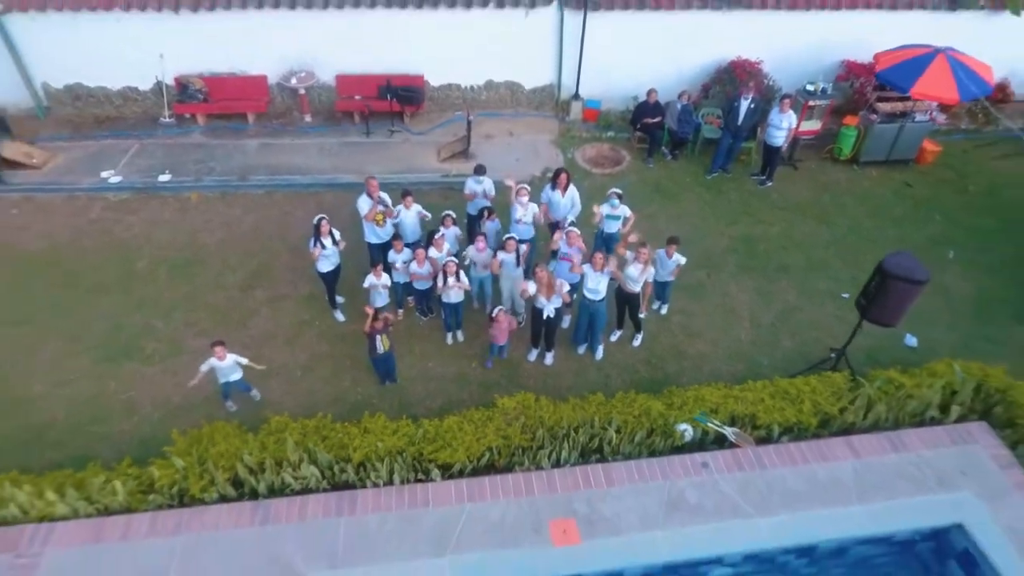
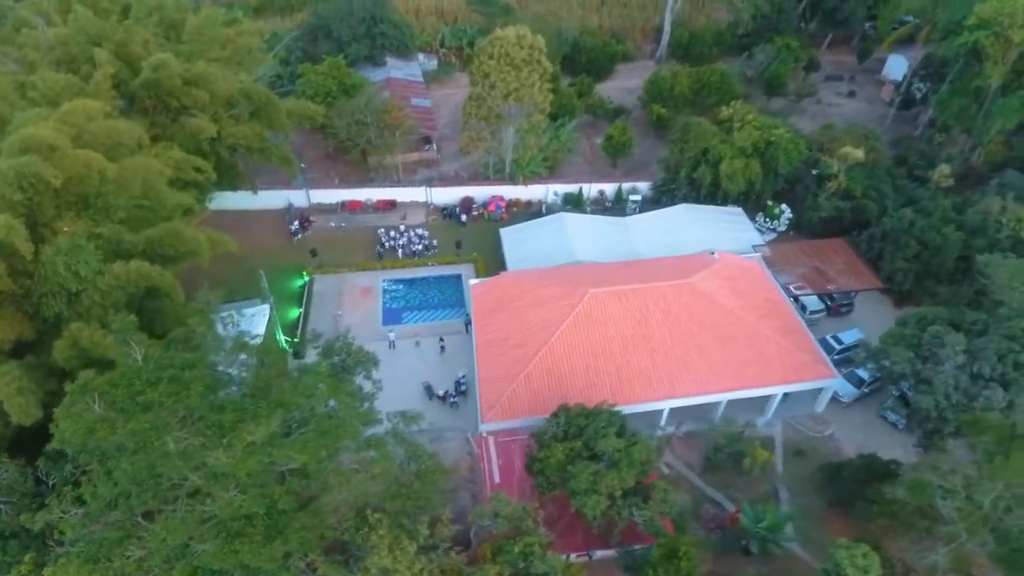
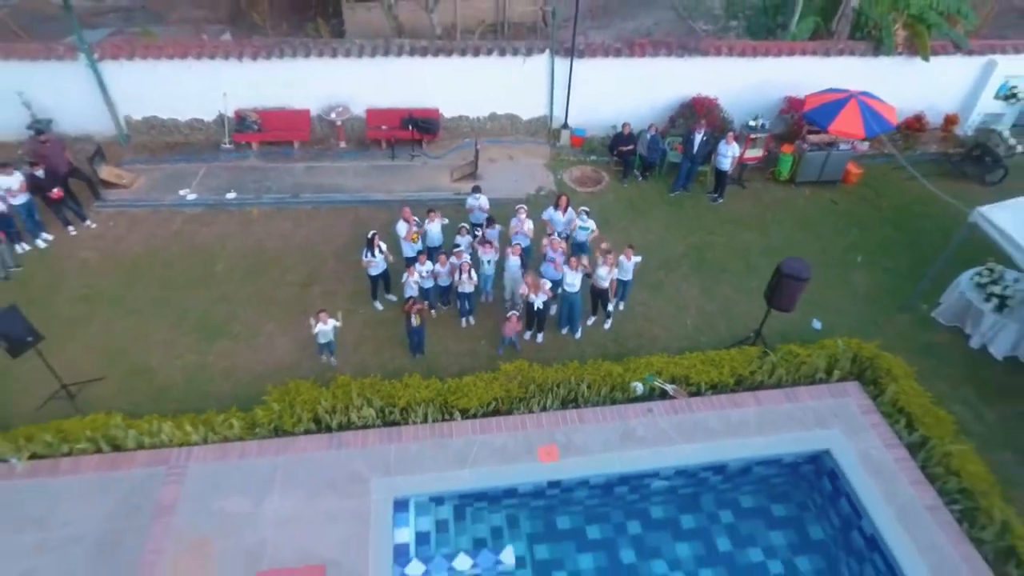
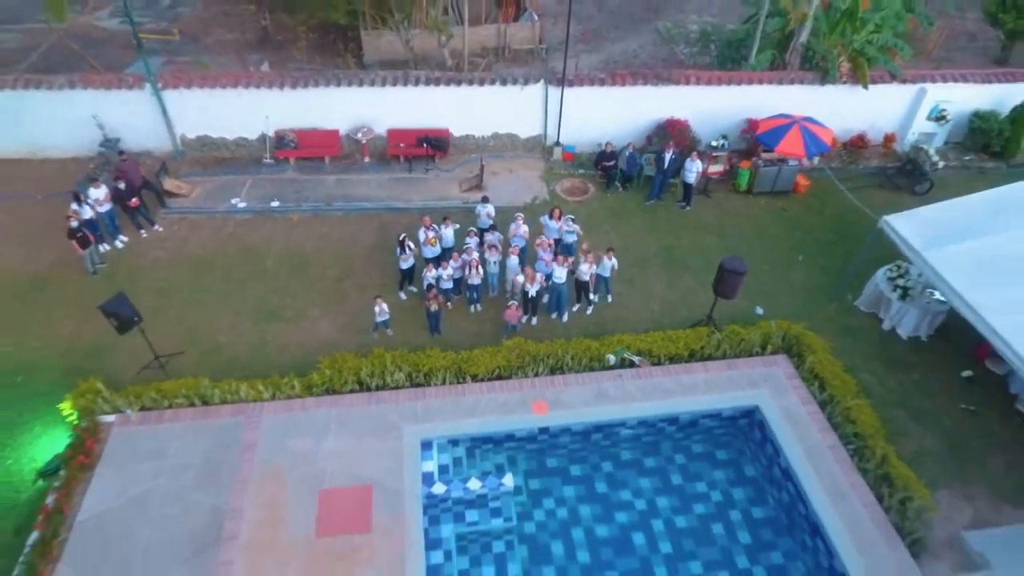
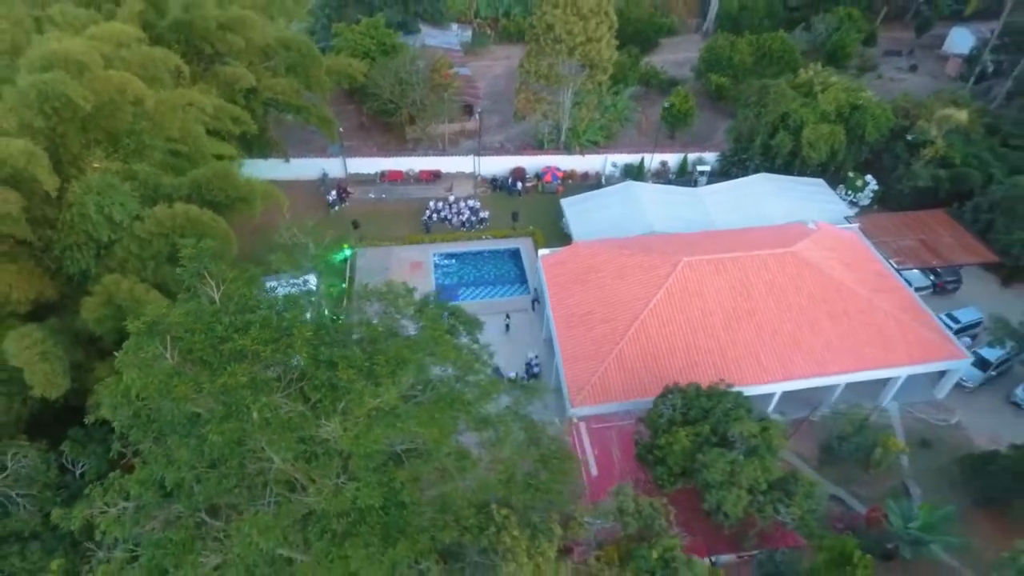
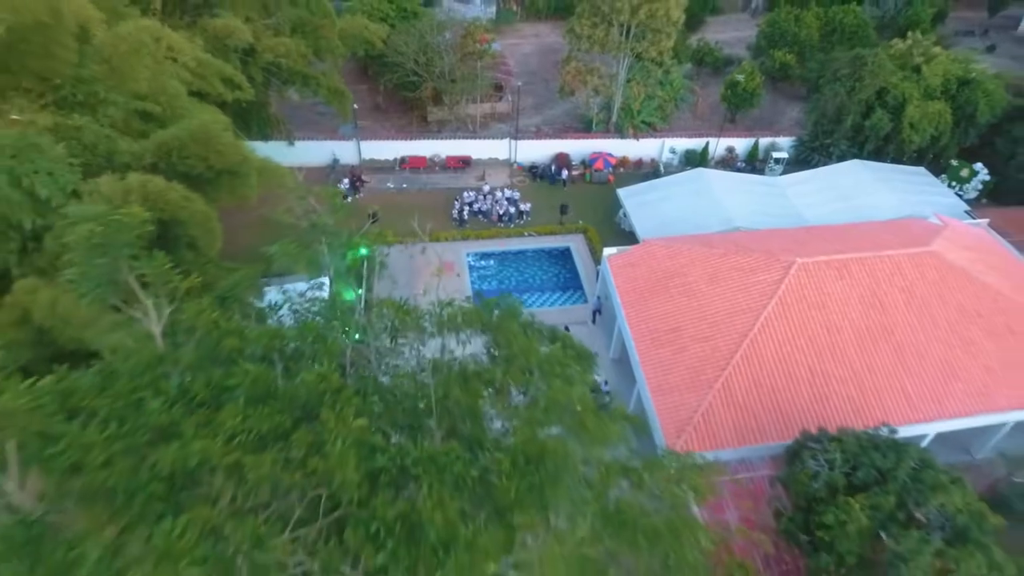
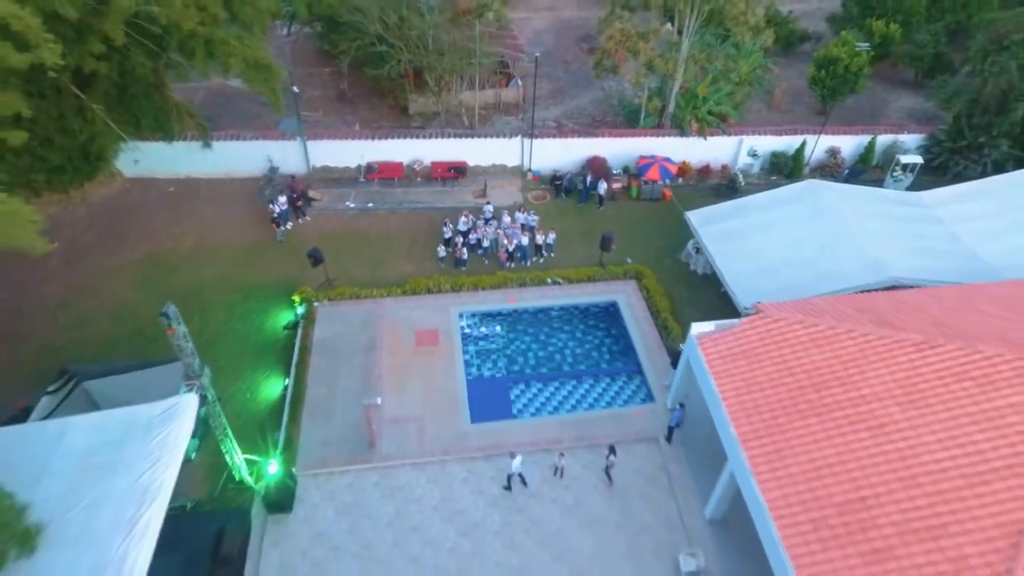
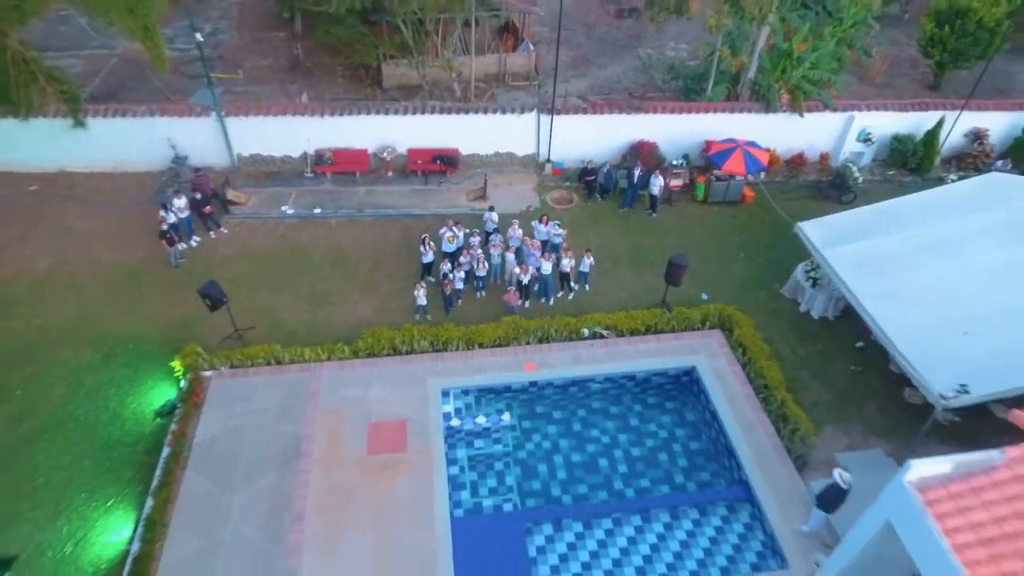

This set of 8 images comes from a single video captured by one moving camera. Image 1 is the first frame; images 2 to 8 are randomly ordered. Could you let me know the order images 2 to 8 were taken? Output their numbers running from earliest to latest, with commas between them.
3, 4, 8, 7, 6, 5, 2
